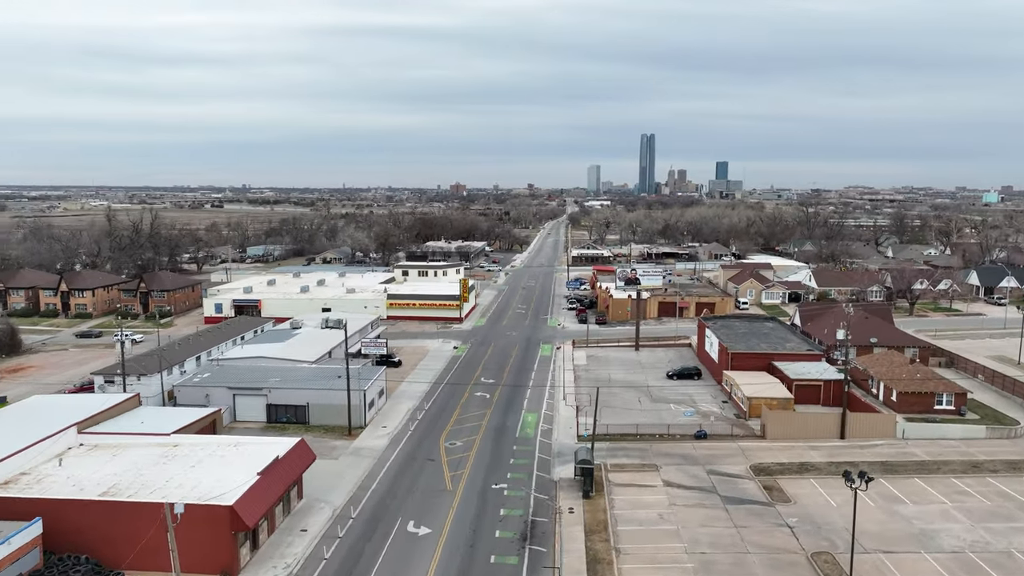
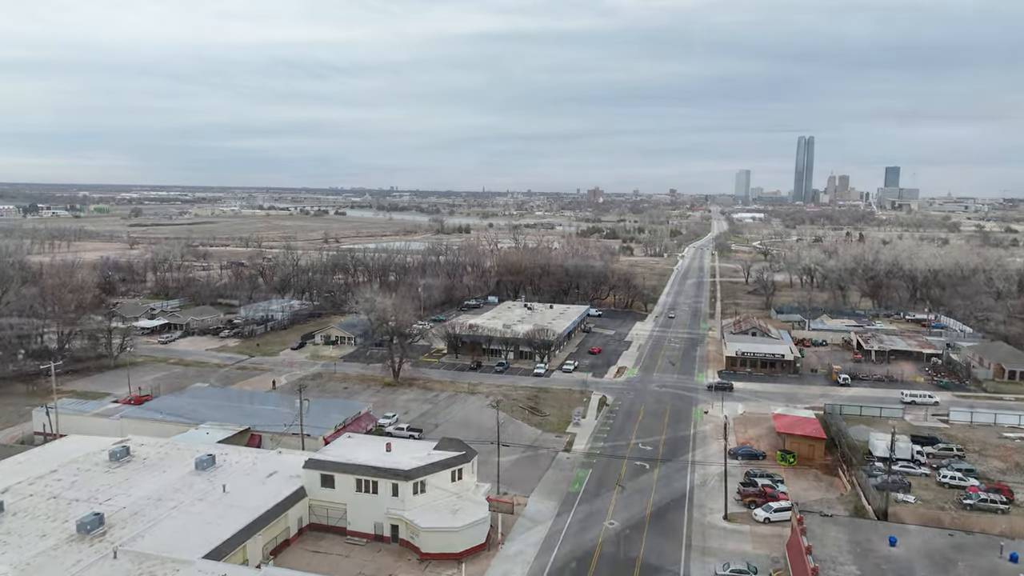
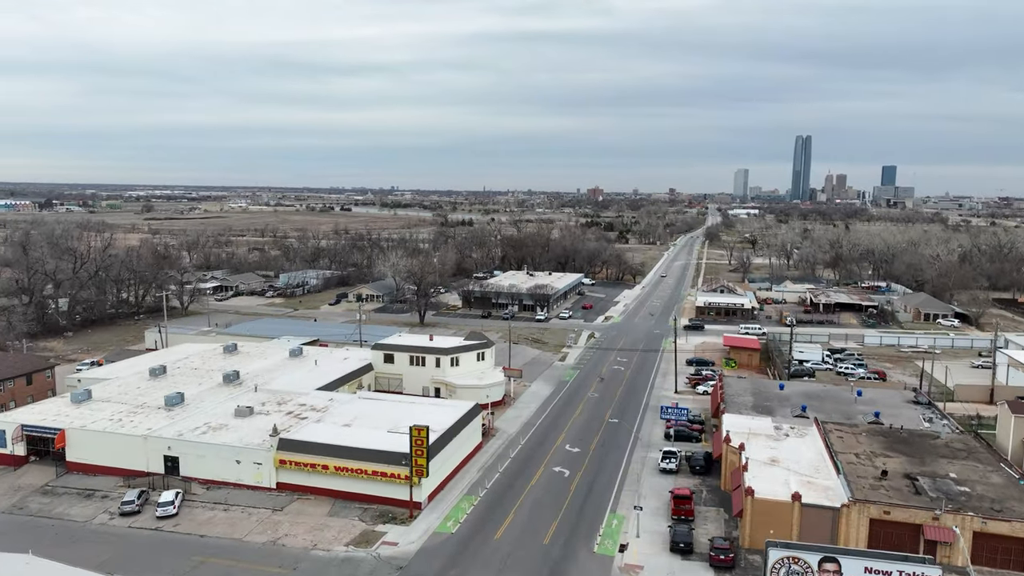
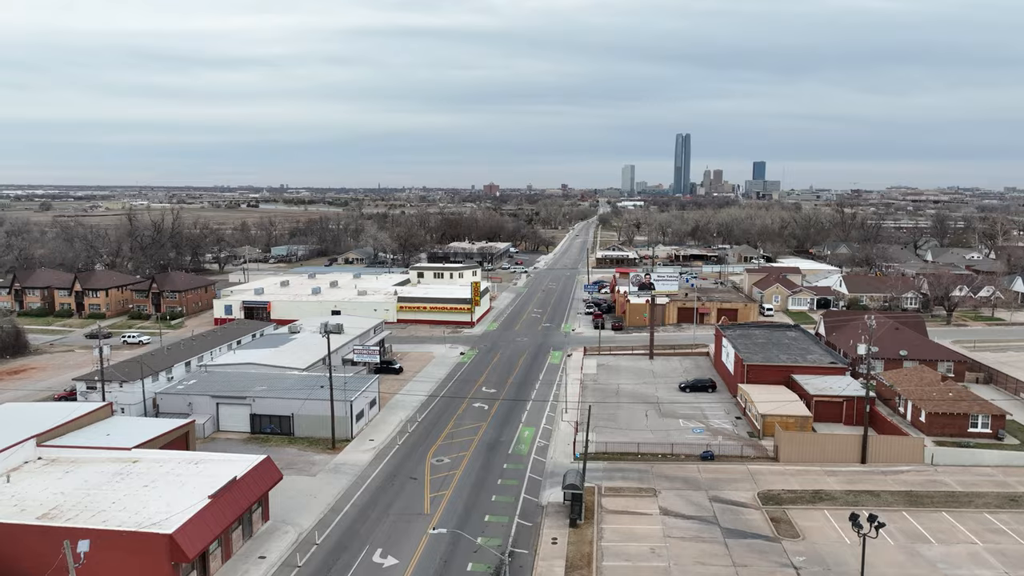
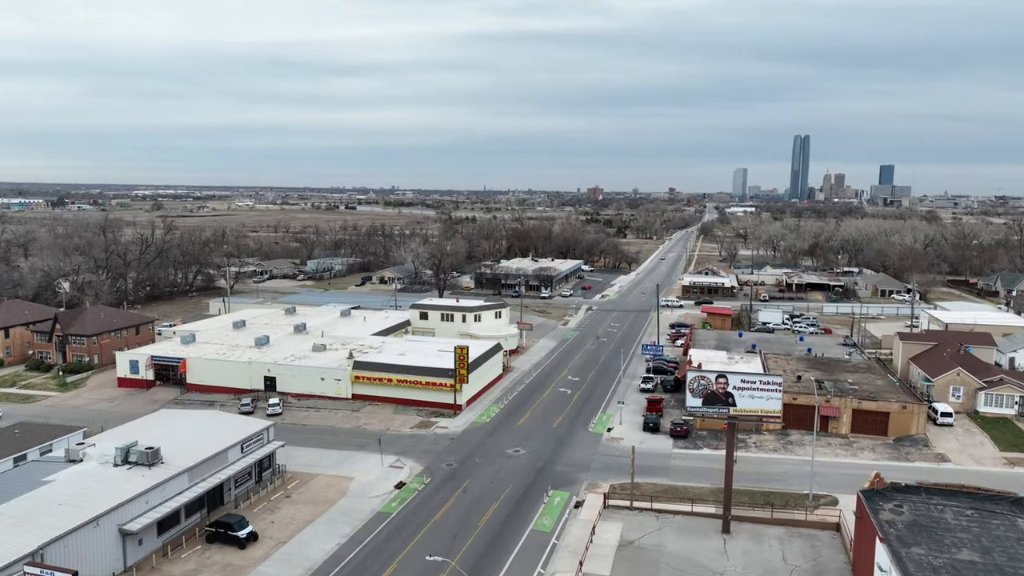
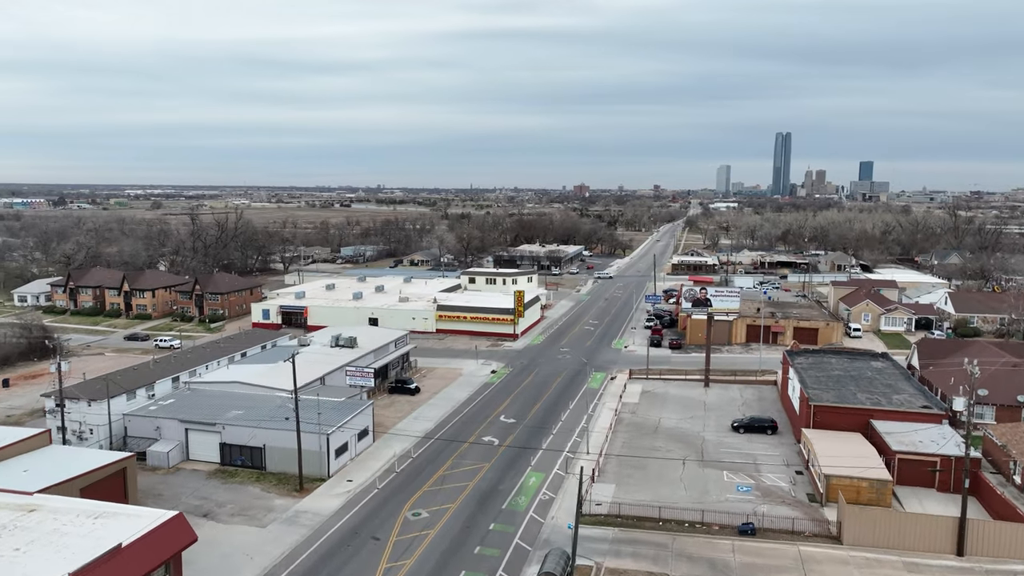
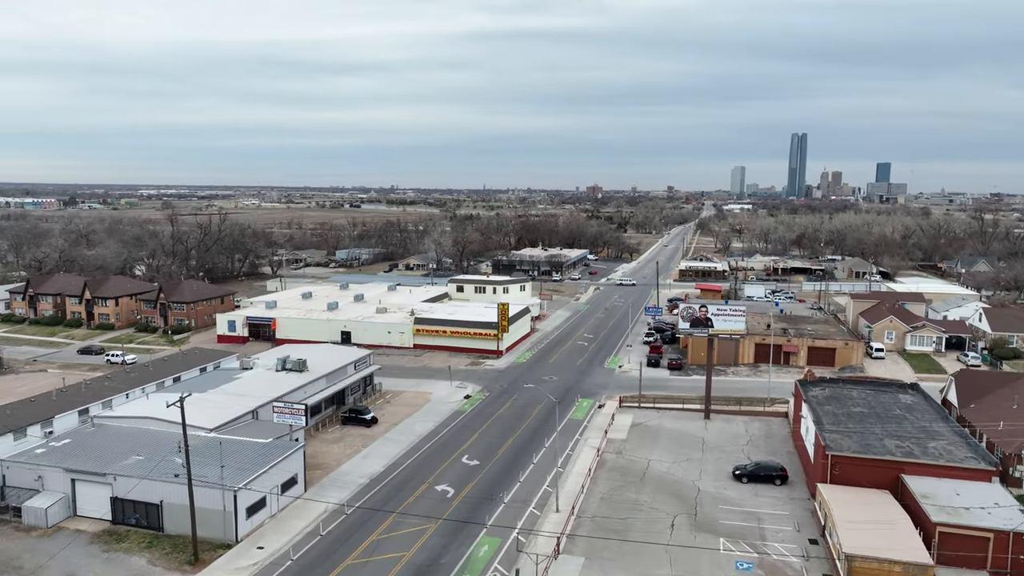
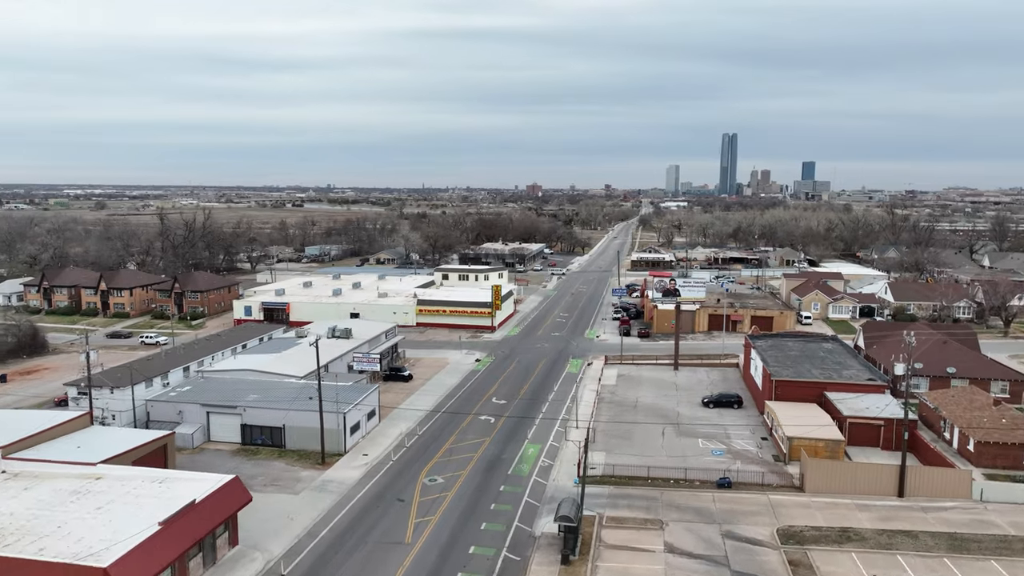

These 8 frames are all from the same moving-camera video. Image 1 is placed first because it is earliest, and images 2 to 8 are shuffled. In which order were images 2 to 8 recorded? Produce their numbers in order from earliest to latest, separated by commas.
4, 8, 6, 7, 5, 3, 2
